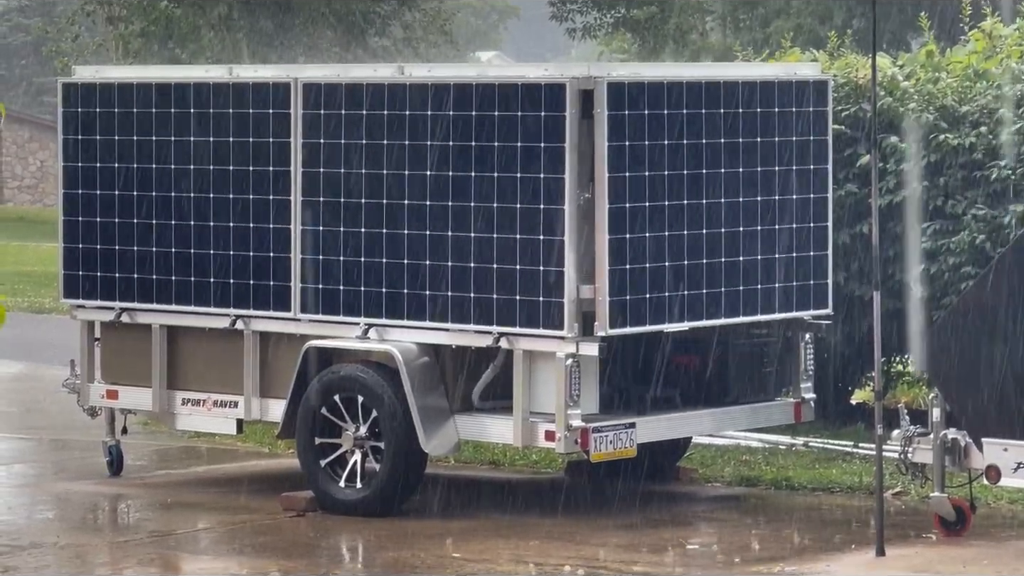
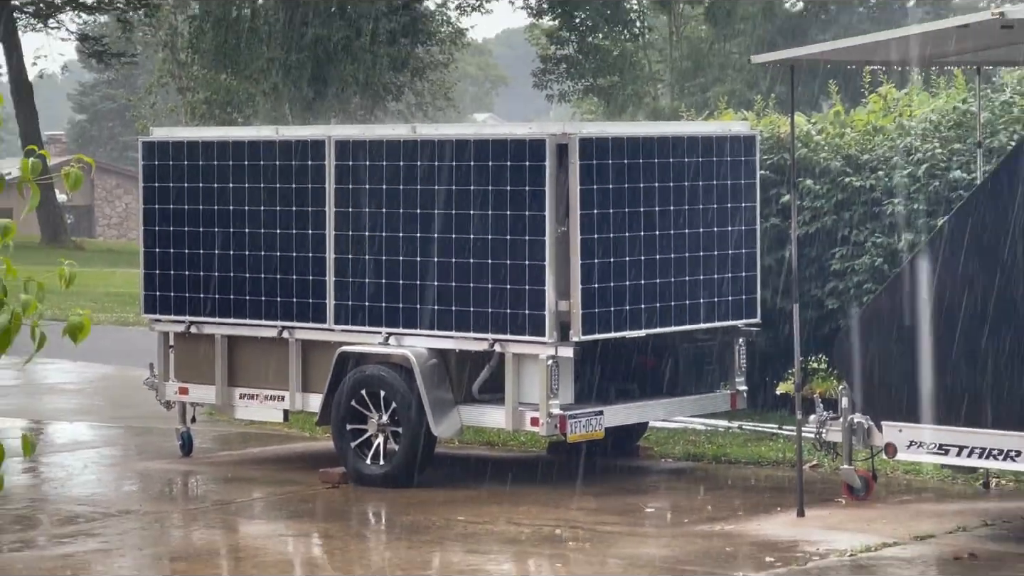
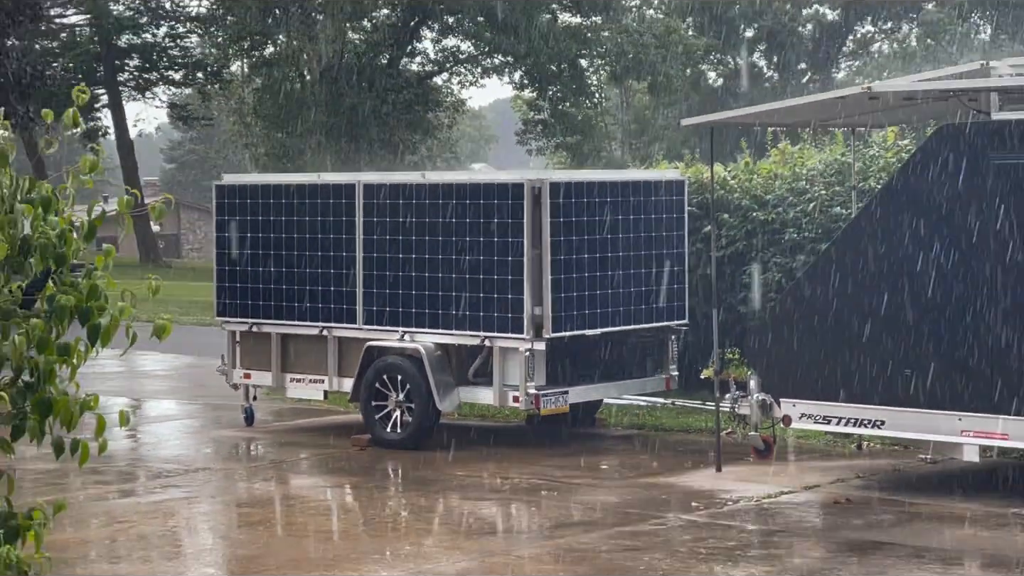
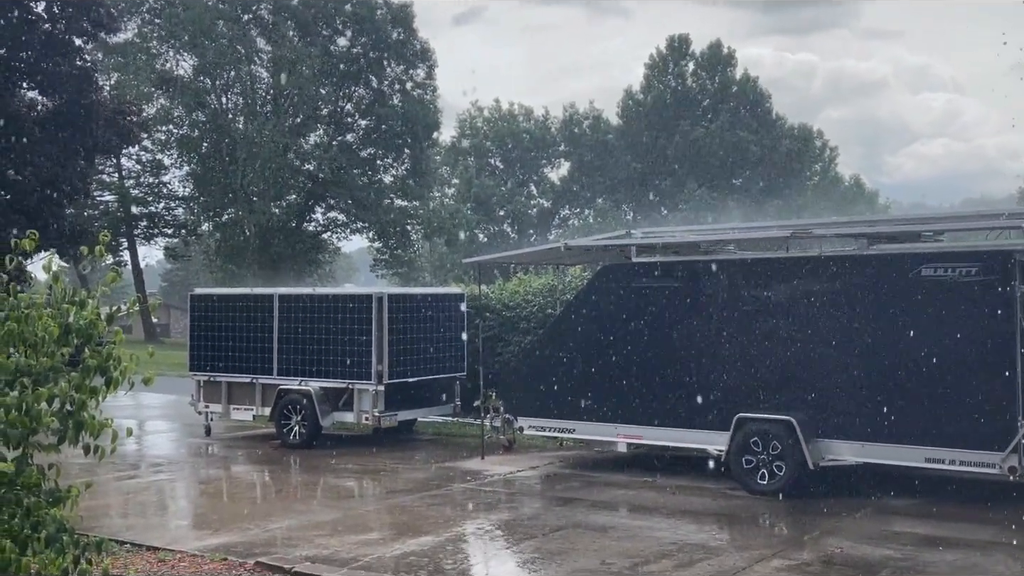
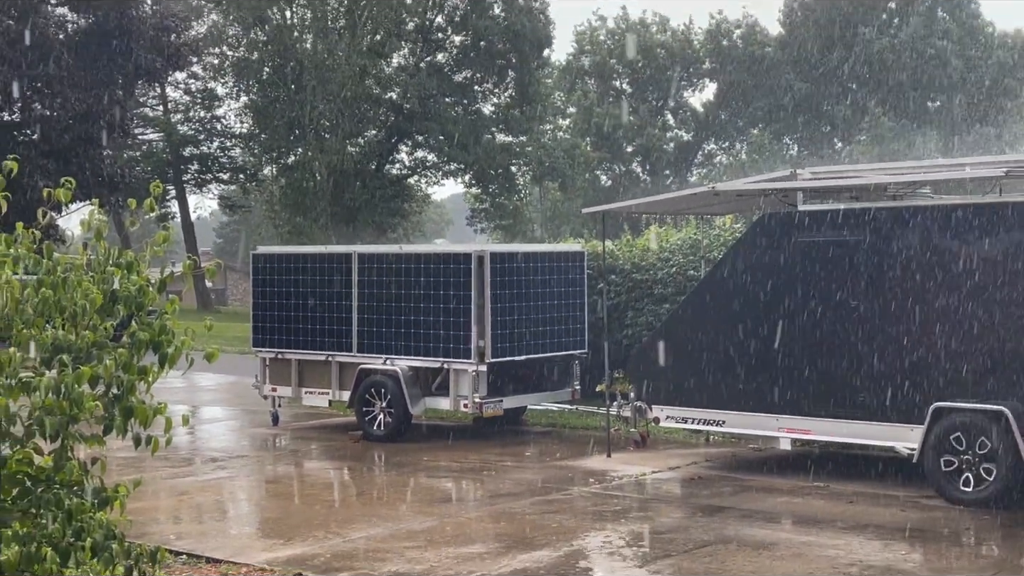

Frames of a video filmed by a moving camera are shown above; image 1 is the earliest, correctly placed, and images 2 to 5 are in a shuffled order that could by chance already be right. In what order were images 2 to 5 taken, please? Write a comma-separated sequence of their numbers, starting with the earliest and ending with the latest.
2, 3, 5, 4
